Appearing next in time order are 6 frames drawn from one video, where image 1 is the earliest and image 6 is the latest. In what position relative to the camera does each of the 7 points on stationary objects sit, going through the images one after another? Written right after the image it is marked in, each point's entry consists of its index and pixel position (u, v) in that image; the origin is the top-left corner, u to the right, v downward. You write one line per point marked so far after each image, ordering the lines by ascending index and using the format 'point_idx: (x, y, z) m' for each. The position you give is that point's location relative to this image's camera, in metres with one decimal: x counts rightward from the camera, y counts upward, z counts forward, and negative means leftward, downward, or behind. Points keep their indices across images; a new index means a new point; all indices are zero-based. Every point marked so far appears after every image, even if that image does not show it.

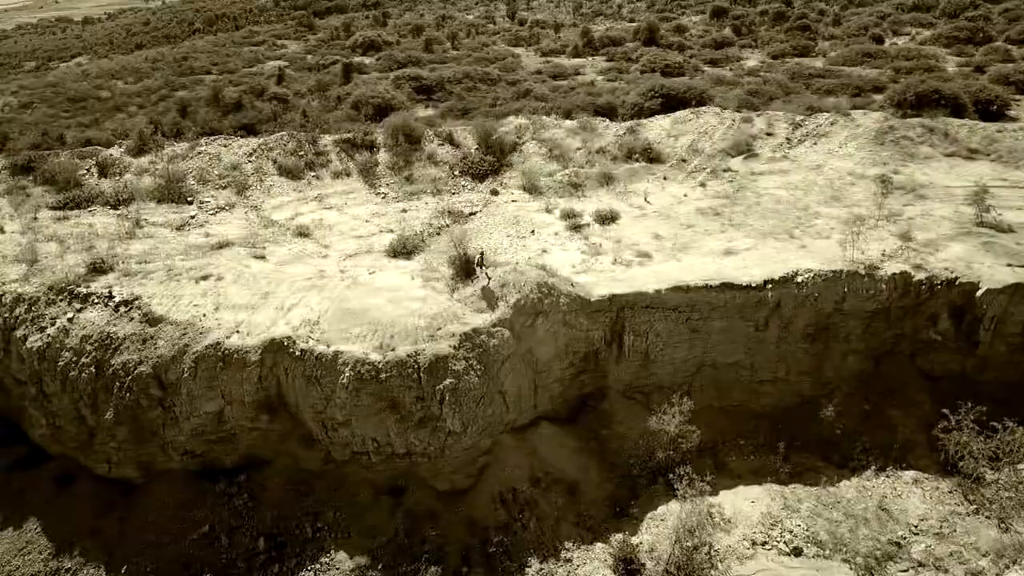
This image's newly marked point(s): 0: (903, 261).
0: (+4.7, +0.3, +10.8) m
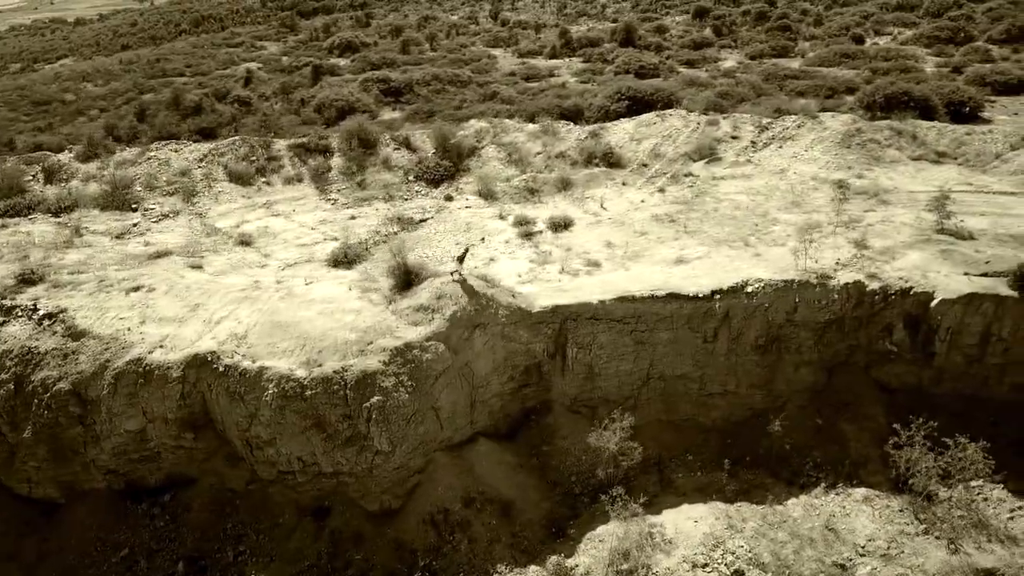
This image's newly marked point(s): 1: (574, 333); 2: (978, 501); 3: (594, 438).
0: (+4.0, +0.2, +10.5) m
1: (+0.7, -0.5, +9.9) m
2: (+4.8, -2.2, +9.2) m
3: (+0.9, -1.7, +9.8) m
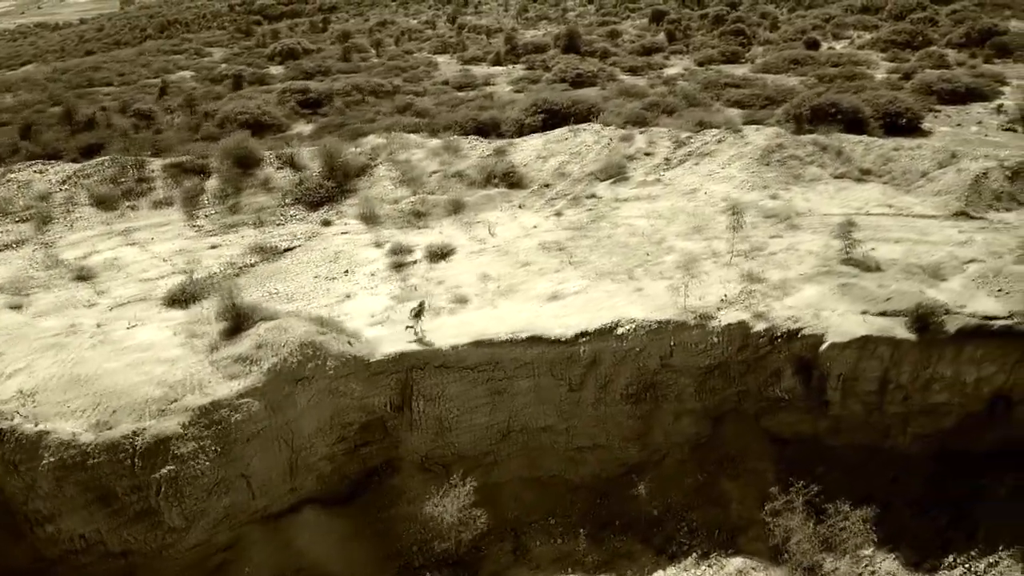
0: (+2.4, -0.2, +9.4) m
1: (-0.9, -0.9, +8.8) m
2: (+3.2, -2.6, +8.1) m
3: (-0.7, -2.1, +8.8) m
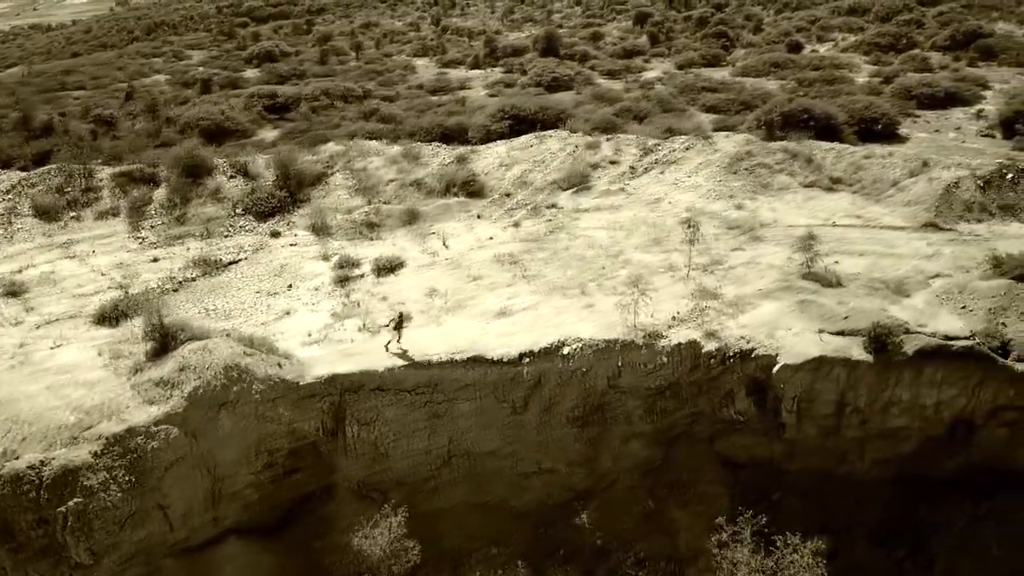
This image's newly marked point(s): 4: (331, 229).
0: (+1.9, -0.4, +9.0) m
1: (-1.5, -1.1, +8.4) m
2: (+2.6, -2.8, +7.7) m
3: (-1.3, -2.3, +8.3) m
4: (-2.4, +0.8, +11.9) m
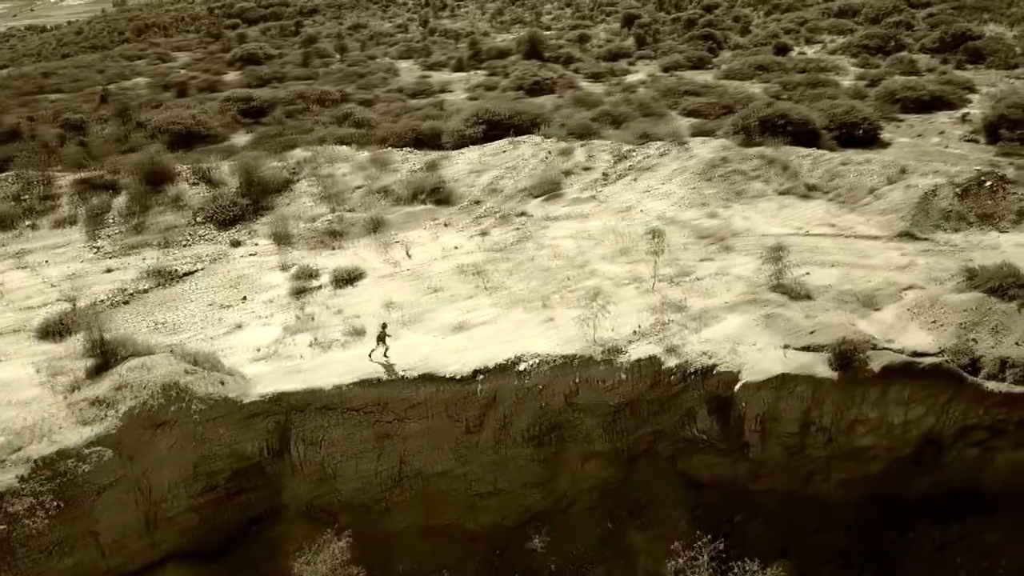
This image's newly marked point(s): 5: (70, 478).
0: (+1.4, -0.5, +8.7) m
1: (-1.9, -1.2, +8.1) m
2: (+2.2, -2.9, +7.4) m
3: (-1.7, -2.4, +8.0) m
4: (-2.9, +0.6, +11.6) m
5: (-3.6, -1.5, +7.2) m
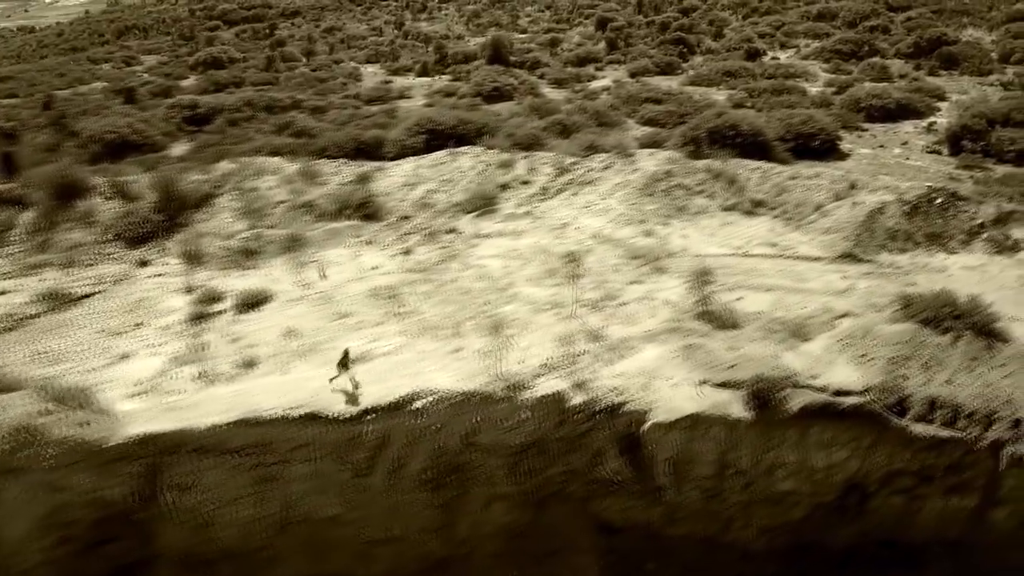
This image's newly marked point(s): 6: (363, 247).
0: (+0.5, -0.8, +8.0) m
1: (-2.9, -1.5, +7.4) m
2: (+1.3, -3.2, +6.8) m
3: (-2.7, -2.7, +7.4) m
4: (-3.8, +0.4, +11.0) m
5: (-4.5, -1.8, +6.5) m
6: (-1.9, +0.5, +11.3) m
